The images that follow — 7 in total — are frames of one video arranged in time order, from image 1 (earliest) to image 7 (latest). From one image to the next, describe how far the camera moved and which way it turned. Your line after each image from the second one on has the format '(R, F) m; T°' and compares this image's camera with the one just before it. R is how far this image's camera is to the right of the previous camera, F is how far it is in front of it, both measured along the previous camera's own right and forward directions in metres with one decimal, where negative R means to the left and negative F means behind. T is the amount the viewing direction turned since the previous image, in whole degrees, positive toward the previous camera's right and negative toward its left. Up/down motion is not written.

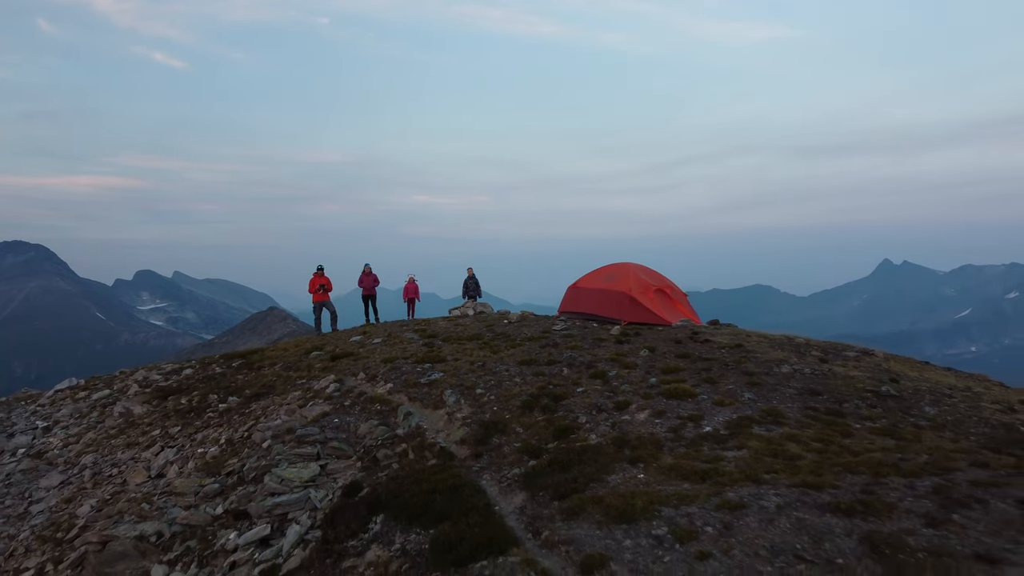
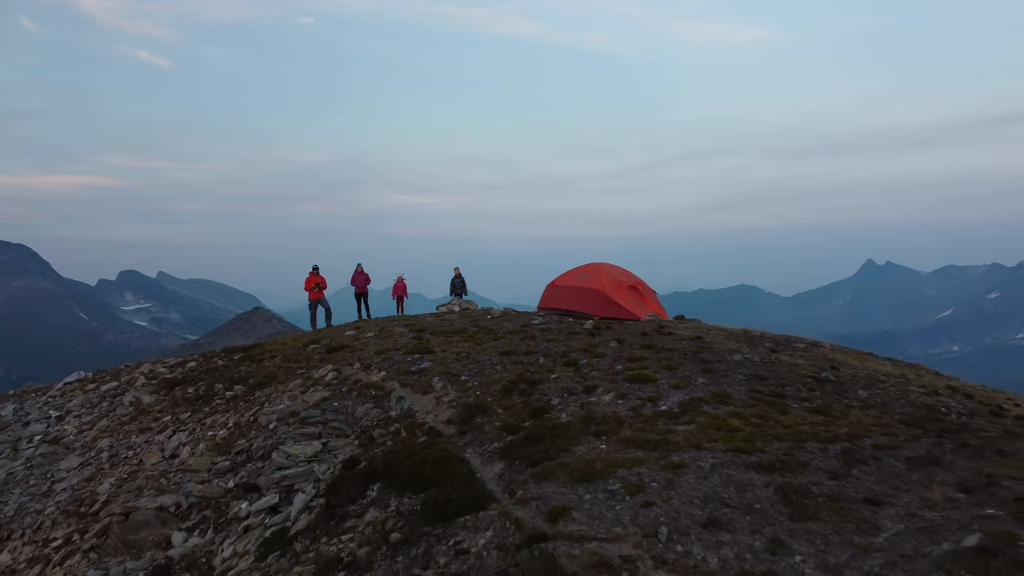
(+0.2, -2.0) m; +1°
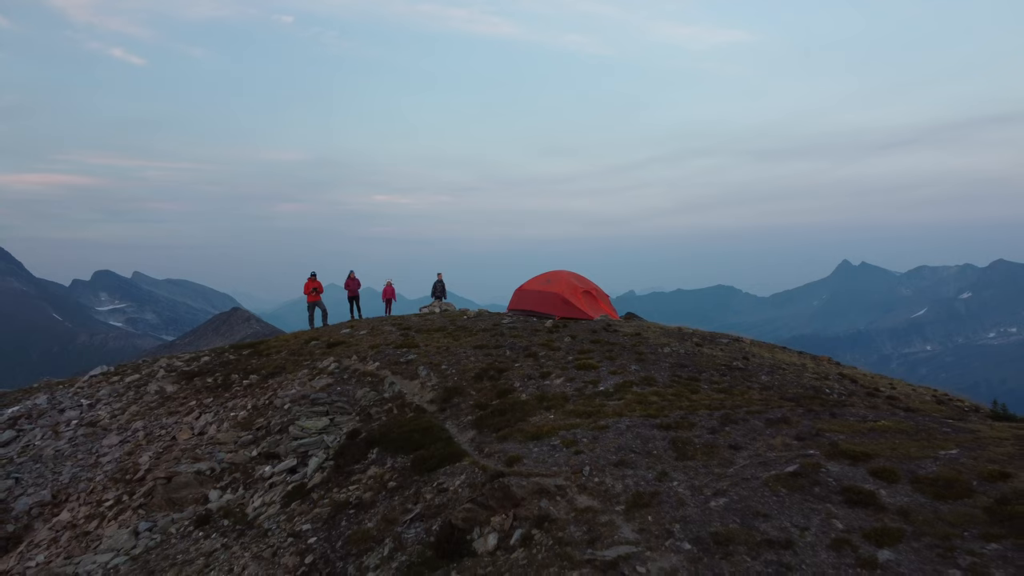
(+0.3, -4.3) m; +2°
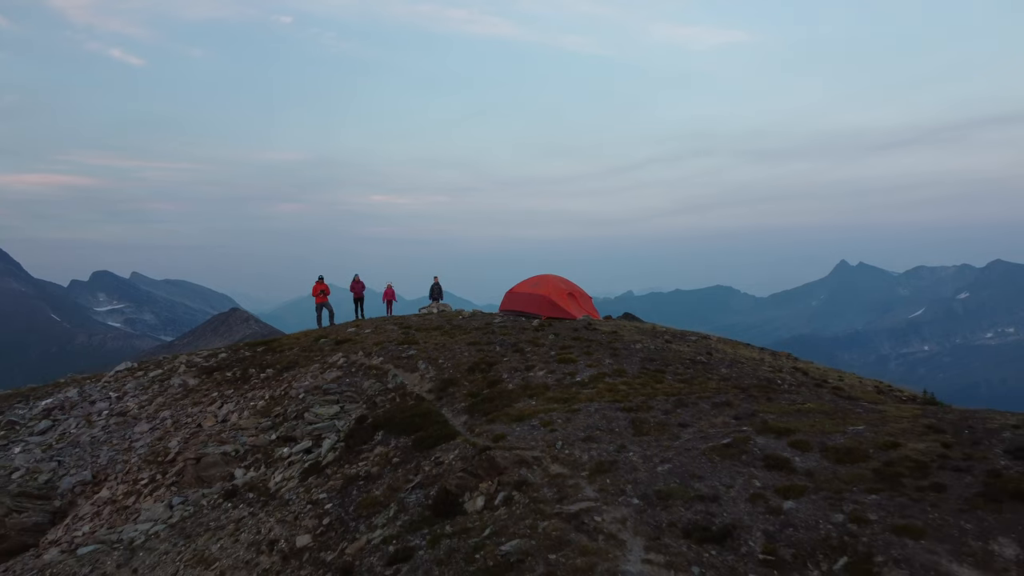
(+0.4, -2.9) m; 0°
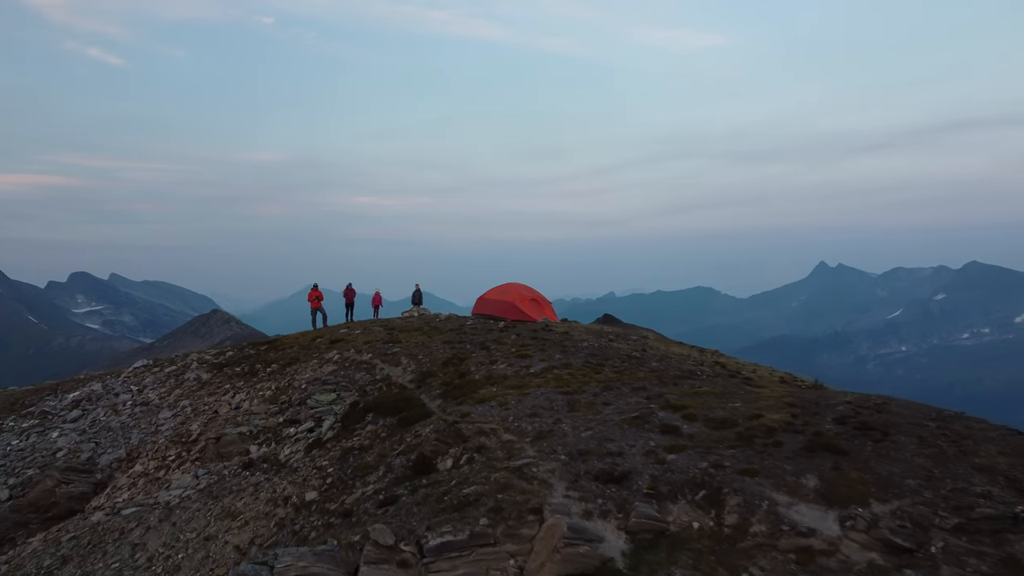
(+0.8, -5.3) m; +2°
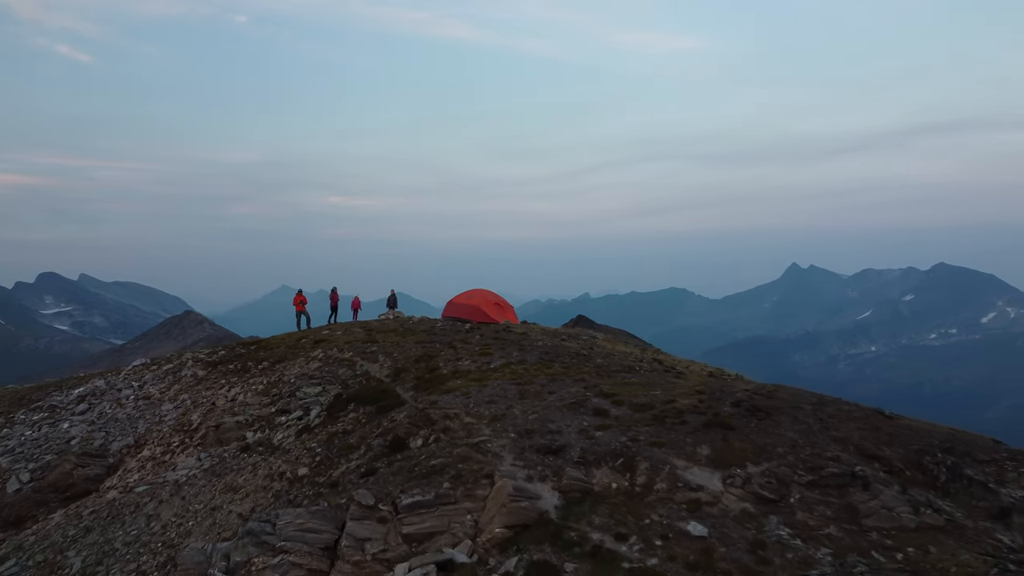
(+0.8, -4.7) m; +2°
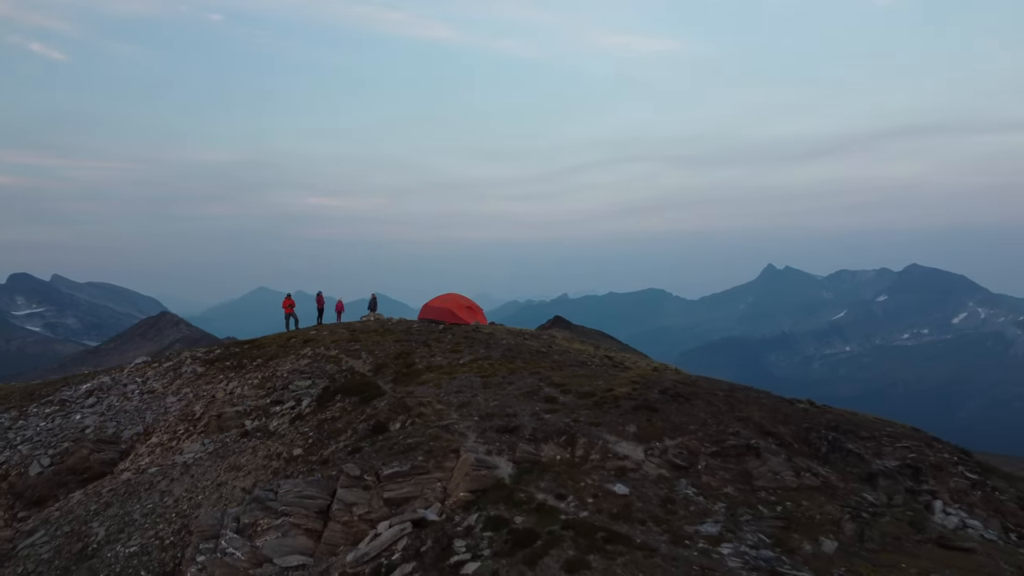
(+0.8, -5.0) m; +2°
